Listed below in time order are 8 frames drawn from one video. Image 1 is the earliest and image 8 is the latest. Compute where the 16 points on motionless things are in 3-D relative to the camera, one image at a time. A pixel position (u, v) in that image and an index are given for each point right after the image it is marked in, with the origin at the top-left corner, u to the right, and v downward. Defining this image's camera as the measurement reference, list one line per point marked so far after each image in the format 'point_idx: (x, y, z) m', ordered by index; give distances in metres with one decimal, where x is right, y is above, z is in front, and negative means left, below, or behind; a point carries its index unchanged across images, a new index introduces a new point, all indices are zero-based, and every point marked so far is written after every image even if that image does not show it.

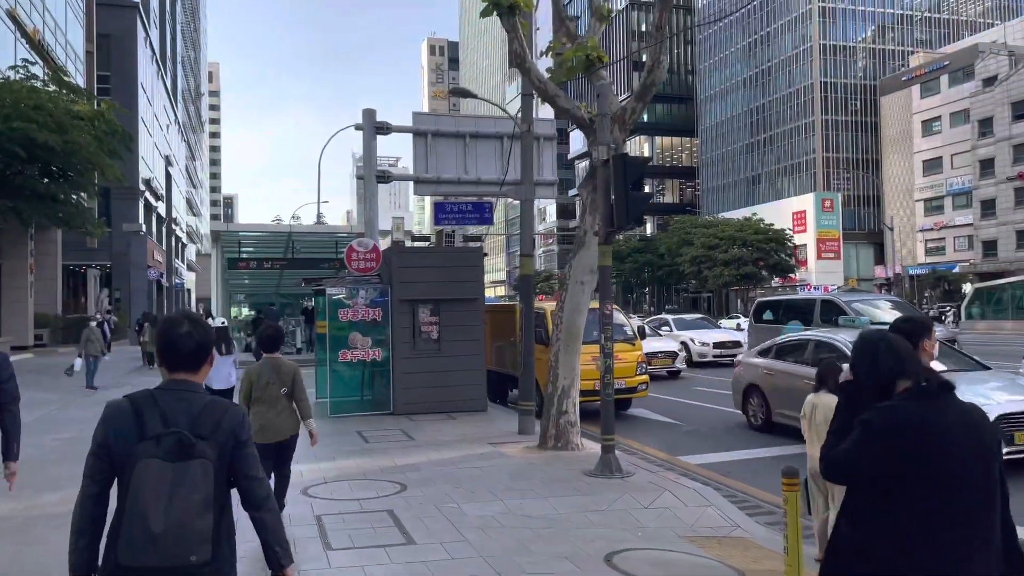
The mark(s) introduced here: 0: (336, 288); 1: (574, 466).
0: (-3.3, 0.0, +14.9) m
1: (+0.7, -2.2, +10.1) m
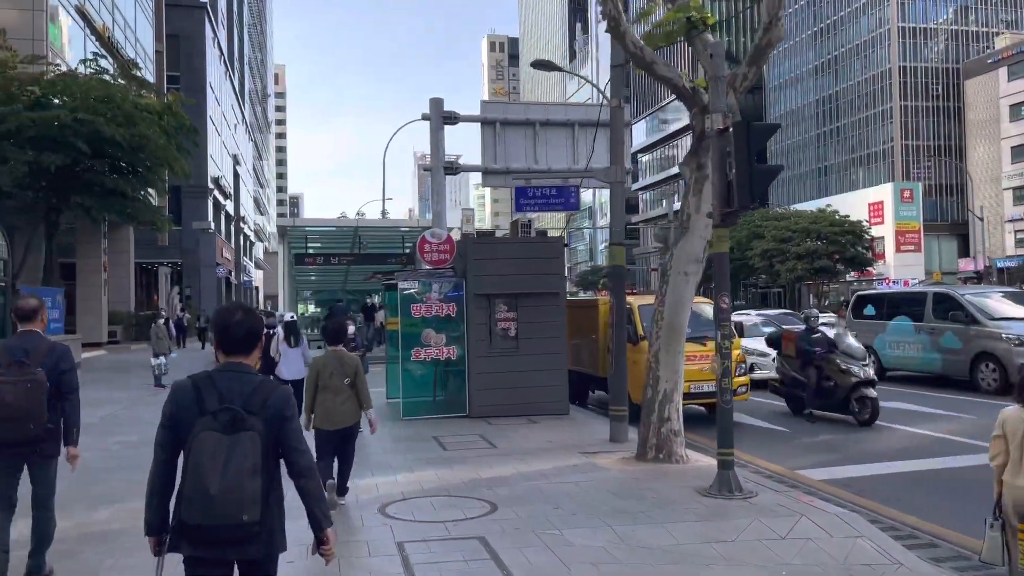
0: (-1.8, +0.1, +13.9) m
1: (+1.9, -2.1, +8.8) m
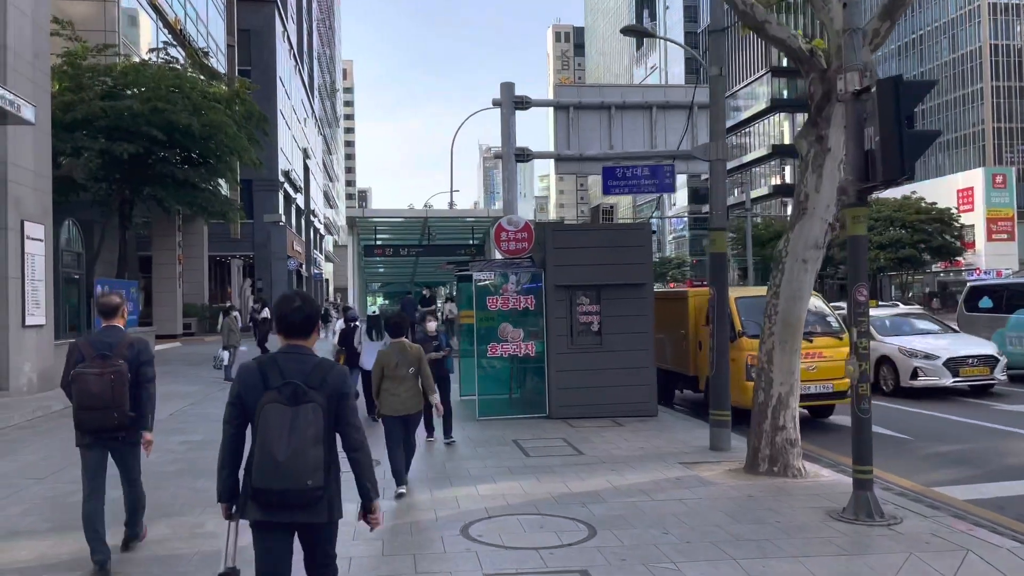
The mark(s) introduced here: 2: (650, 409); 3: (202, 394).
0: (-0.5, +0.2, +13.0) m
1: (+2.8, -2.0, +7.6) m
2: (+2.3, -2.0, +13.1) m
3: (-6.5, -2.2, +16.9) m
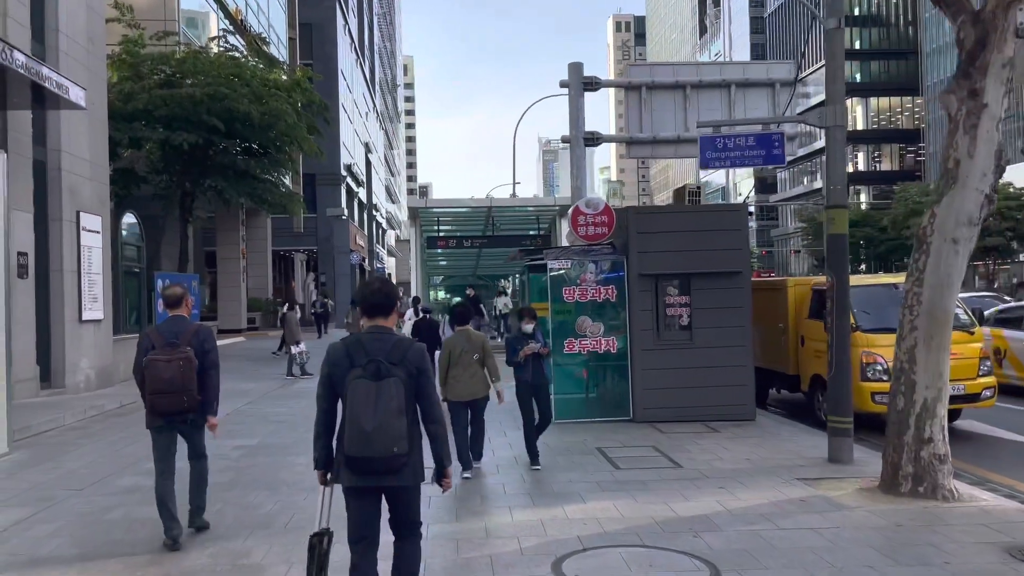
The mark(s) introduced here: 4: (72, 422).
0: (+0.7, +0.4, +11.8) m
1: (+3.5, -1.9, +6.2) m
2: (+3.4, -1.8, +11.7) m
3: (-5.0, -2.1, +16.1) m
4: (-6.6, -2.0, +12.0) m
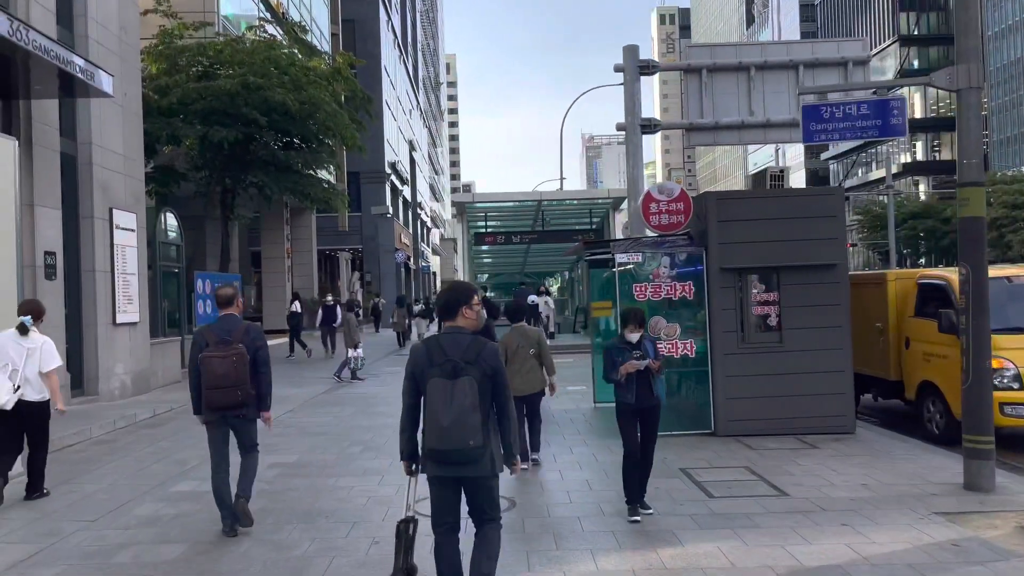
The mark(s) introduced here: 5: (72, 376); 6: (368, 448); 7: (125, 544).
0: (+1.5, +0.4, +10.5) m
1: (+4.1, -1.9, +4.8) m
2: (+4.3, -1.7, +10.3) m
3: (-3.9, -2.1, +15.2) m
4: (-5.7, -2.0, +11.1) m
5: (-7.4, -1.5, +13.5) m
6: (-1.8, -2.0, +10.1) m
7: (-3.1, -2.0, +6.3) m
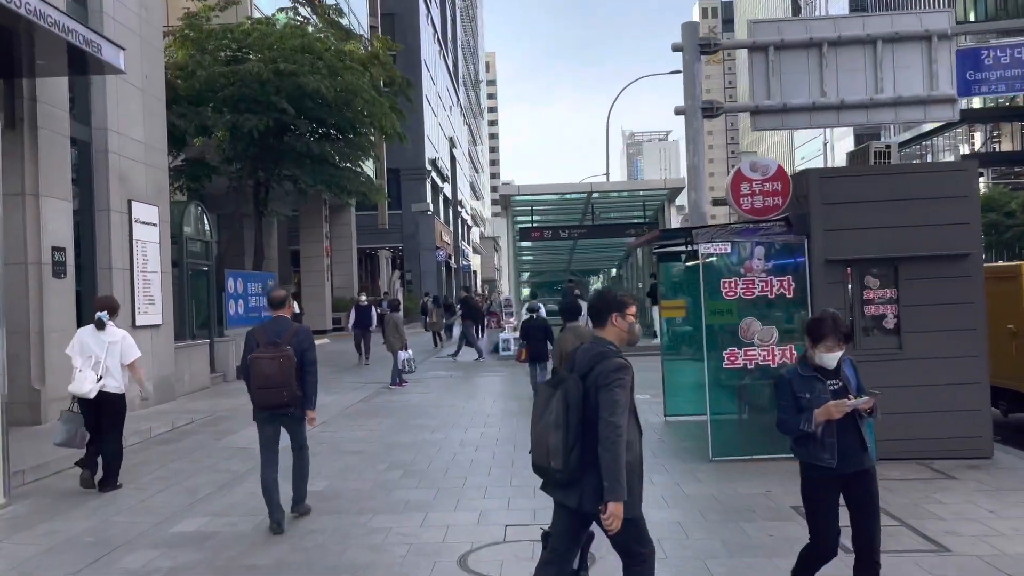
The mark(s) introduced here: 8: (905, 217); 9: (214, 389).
0: (+2.2, +0.5, +8.8) m
1: (+4.5, -1.8, +3.0) m
2: (+5.0, -1.7, +8.5) m
3: (-2.9, -2.1, +13.8) m
4: (-4.9, -2.0, +9.8) m
5: (-6.5, -1.5, +12.3) m
6: (-1.1, -2.0, +8.7) m
7: (-2.5, -2.0, +4.9) m
8: (+4.2, +0.8, +8.6) m
9: (-6.2, -2.1, +16.7) m
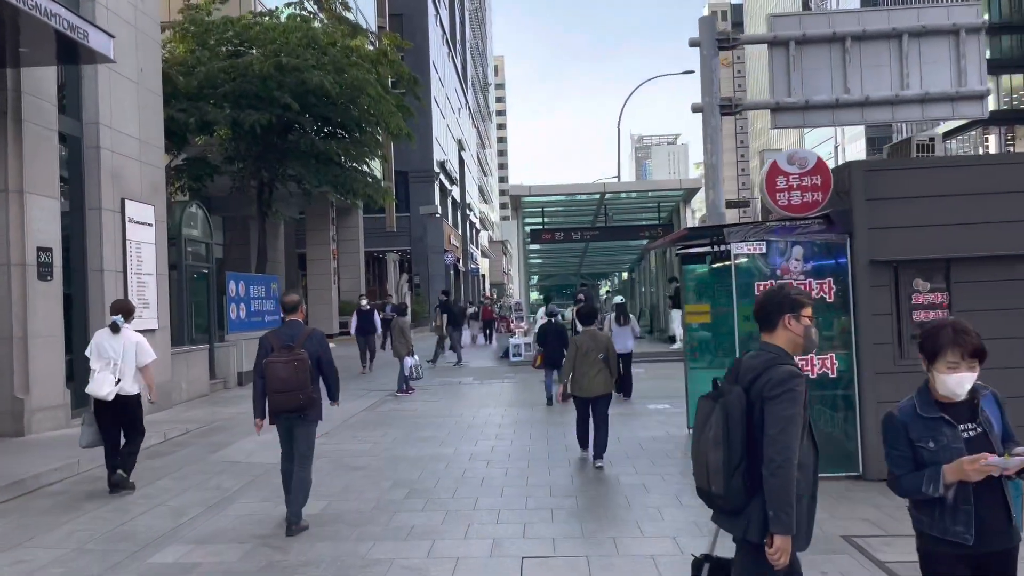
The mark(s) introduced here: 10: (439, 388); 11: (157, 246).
0: (+2.4, +0.5, +8.1) m
1: (+4.6, -1.8, +2.2) m
2: (+5.1, -1.7, +7.8) m
3: (-2.7, -2.1, +13.1) m
4: (-4.8, -2.0, +9.2) m
5: (-6.3, -1.5, +11.6) m
6: (-1.0, -2.0, +7.9) m
7: (-2.4, -2.0, +4.3) m
8: (+4.4, +0.7, +7.9) m
9: (-6.0, -2.2, +16.0) m
10: (-1.6, -2.2, +17.2) m
11: (-6.0, +0.7, +13.6) m
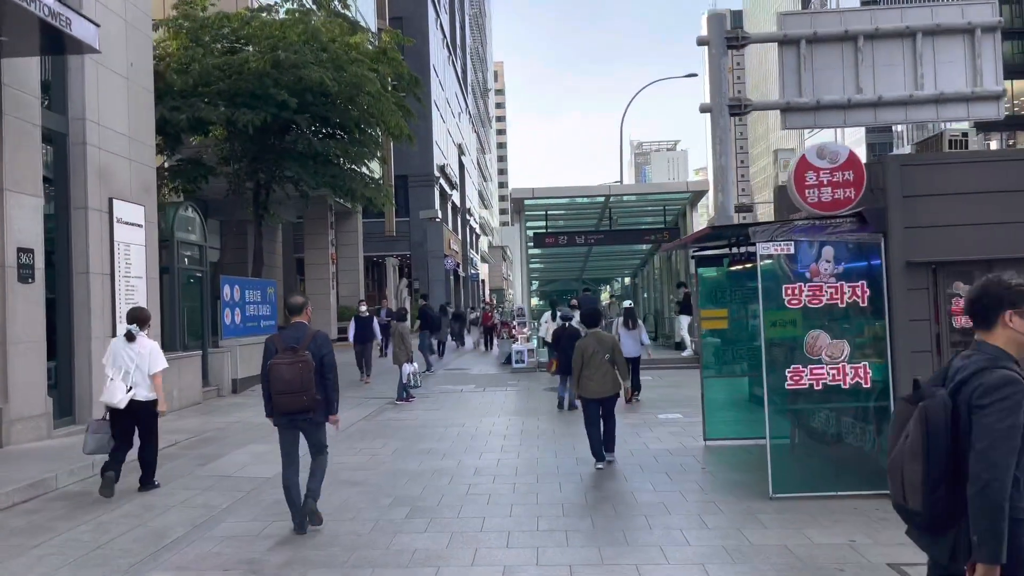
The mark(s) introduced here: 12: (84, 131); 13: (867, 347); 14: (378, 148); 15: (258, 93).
0: (+2.5, +0.4, +7.6) m
1: (+4.7, -1.8, +1.7) m
2: (+5.2, -1.8, +7.2) m
3: (-2.7, -2.2, +12.5) m
4: (-4.7, -2.1, +8.6) m
5: (-6.2, -1.6, +11.0) m
6: (-0.9, -2.1, +7.4) m
7: (-2.3, -2.0, +3.7) m
8: (+4.5, +0.7, +7.3) m
9: (-5.9, -2.3, +15.5) m
10: (-1.5, -2.2, +16.7) m
11: (-5.9, +0.6, +13.1) m
12: (-6.2, +2.3, +11.6) m
13: (+3.4, -0.5, +7.6) m
14: (-3.3, +3.5, +19.9) m
15: (-5.5, +4.2, +17.2) m
